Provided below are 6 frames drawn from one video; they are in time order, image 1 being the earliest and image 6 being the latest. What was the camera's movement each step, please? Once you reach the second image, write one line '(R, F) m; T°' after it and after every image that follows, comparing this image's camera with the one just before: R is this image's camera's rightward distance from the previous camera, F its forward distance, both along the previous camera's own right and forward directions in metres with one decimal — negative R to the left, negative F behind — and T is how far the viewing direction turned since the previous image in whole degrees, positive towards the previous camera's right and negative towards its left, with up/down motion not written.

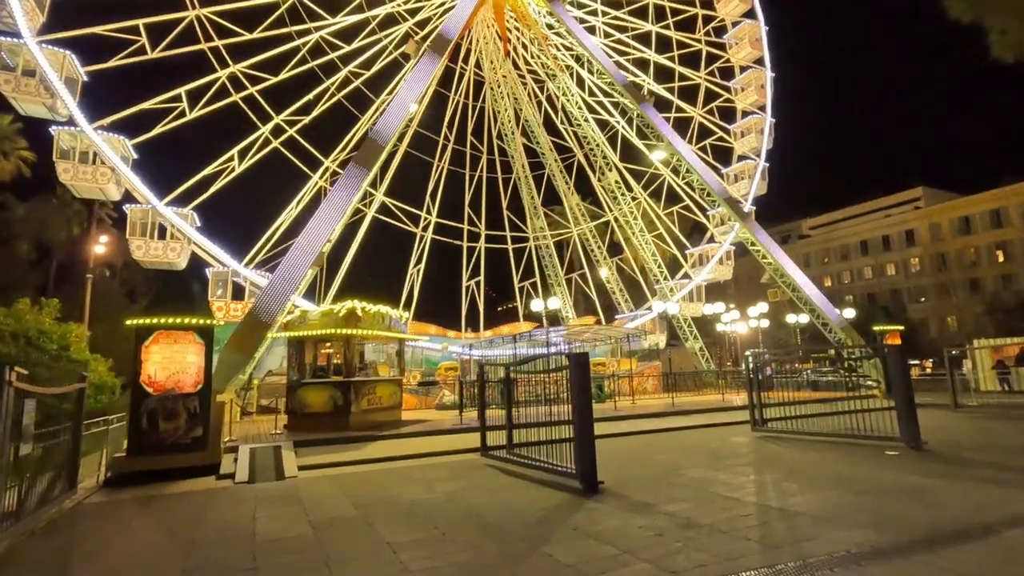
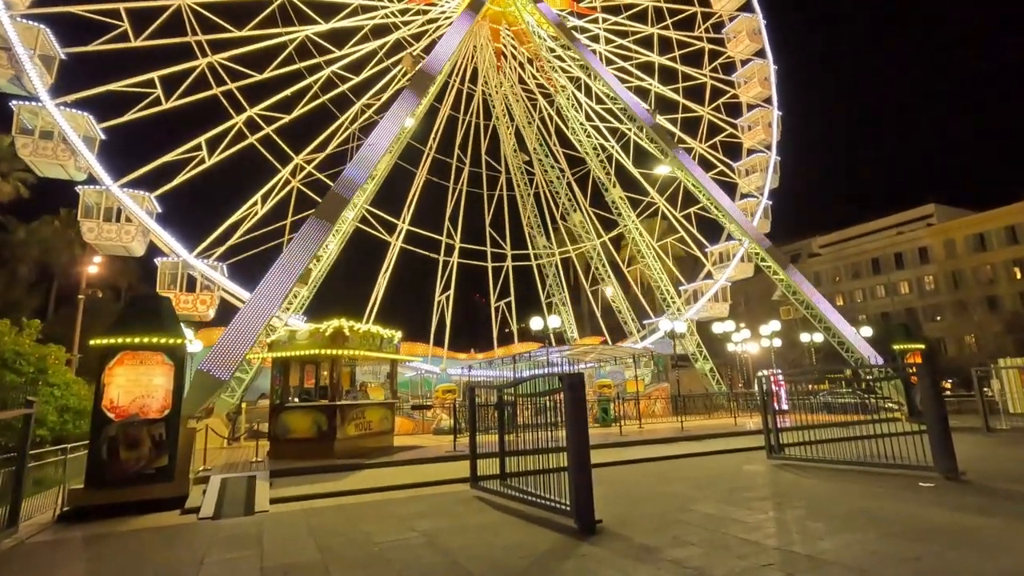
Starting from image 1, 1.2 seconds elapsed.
(+0.2, +0.8) m; -1°
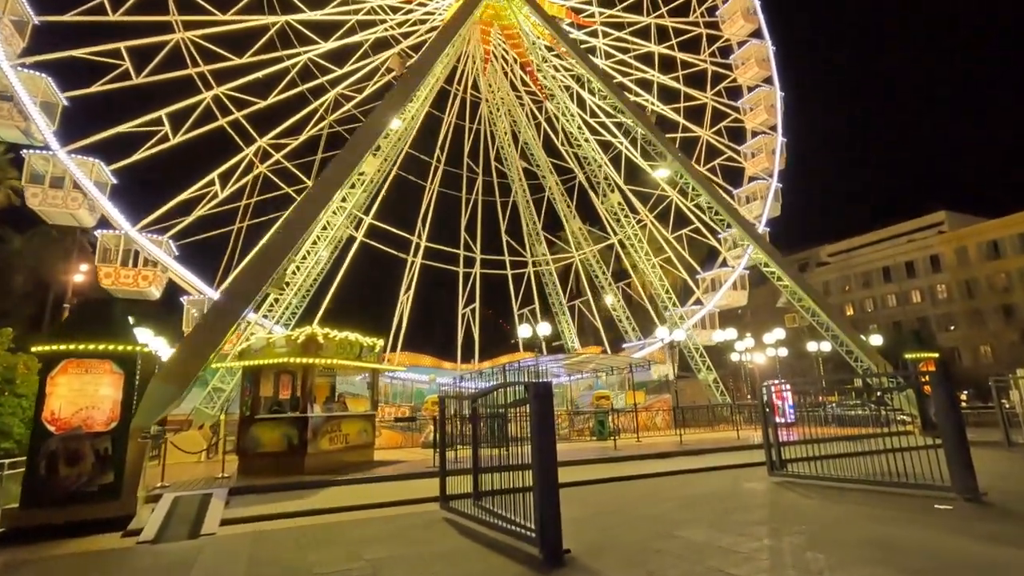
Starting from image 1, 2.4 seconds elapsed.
(+0.5, +0.7) m; -1°
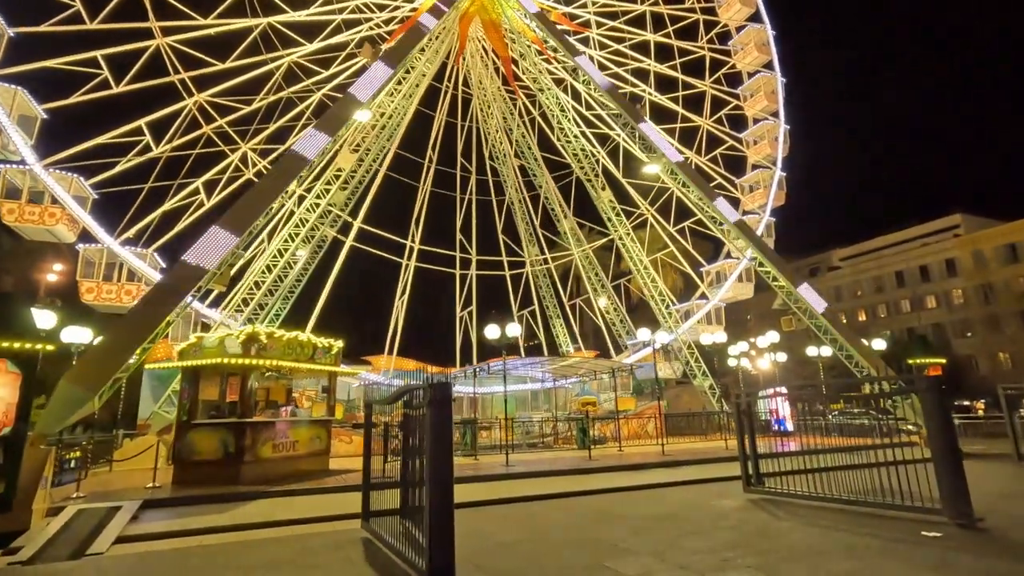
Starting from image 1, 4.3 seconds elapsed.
(+1.0, +0.9) m; -1°
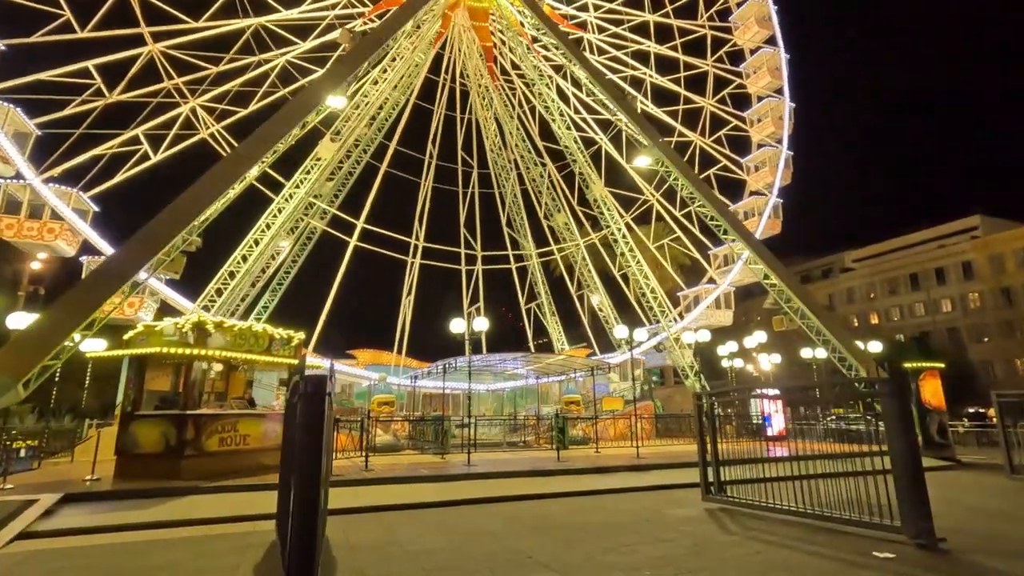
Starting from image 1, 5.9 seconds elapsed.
(+1.0, +0.6) m; -1°
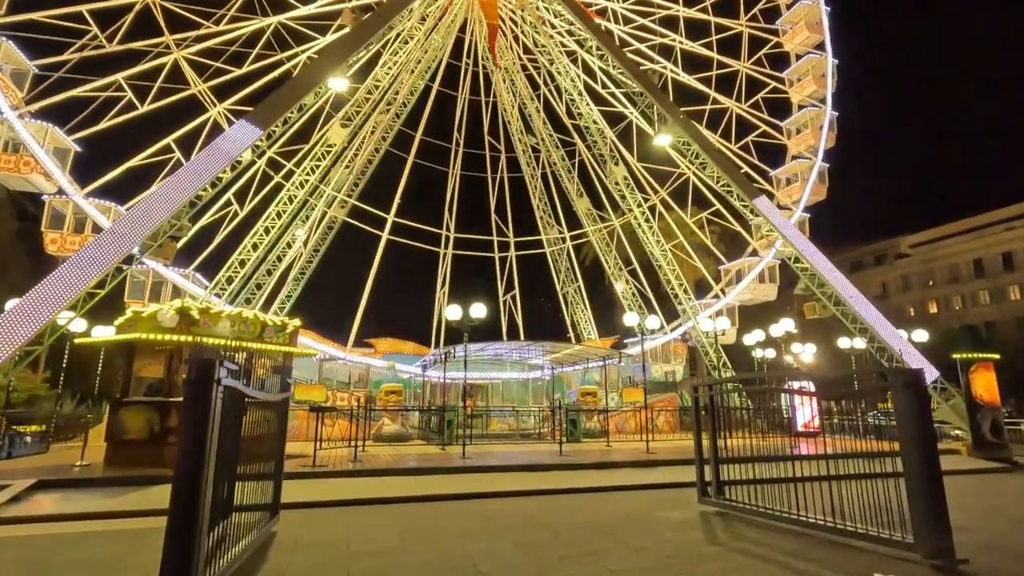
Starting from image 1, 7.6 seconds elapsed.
(+0.9, +0.7) m; -4°
